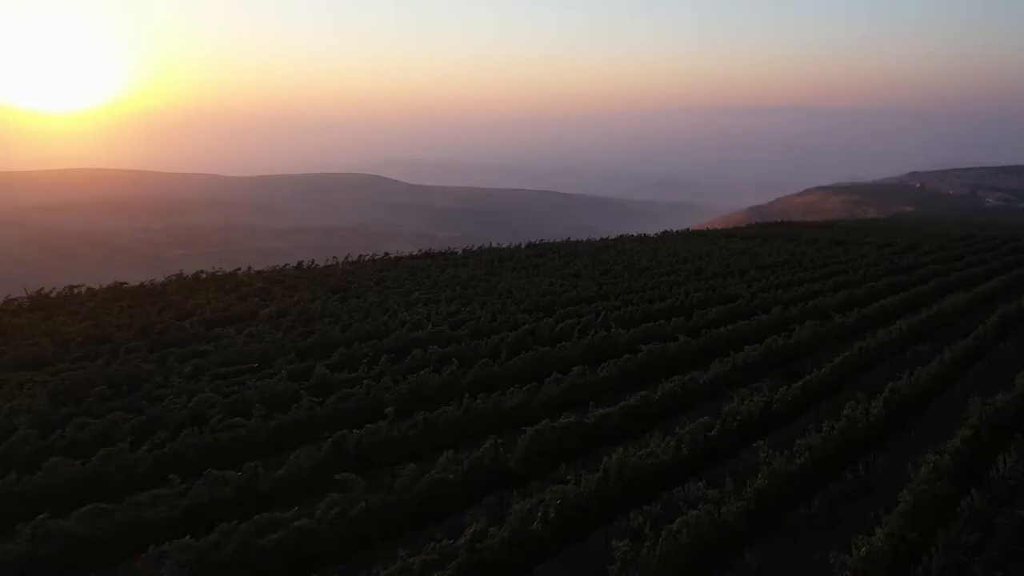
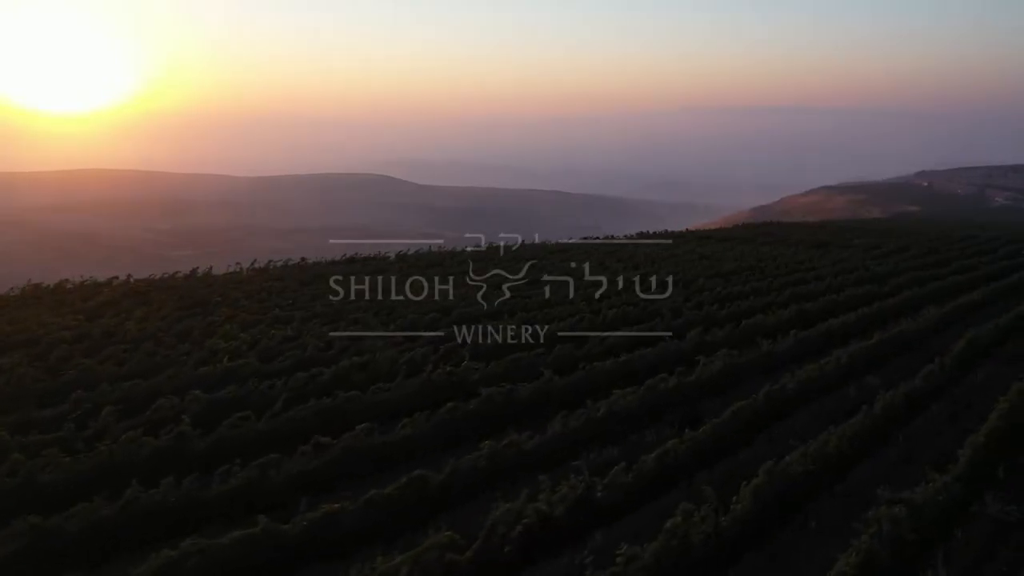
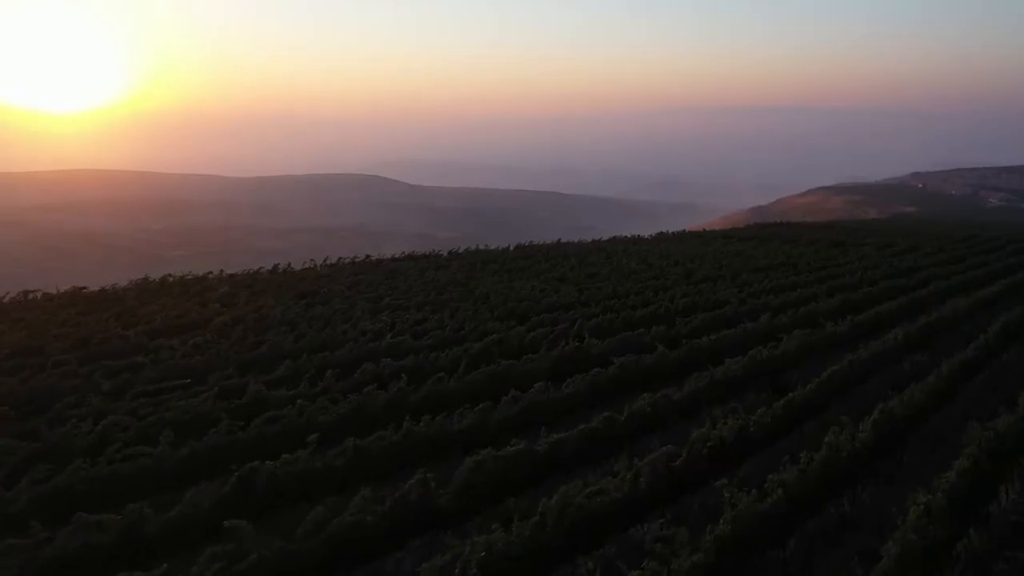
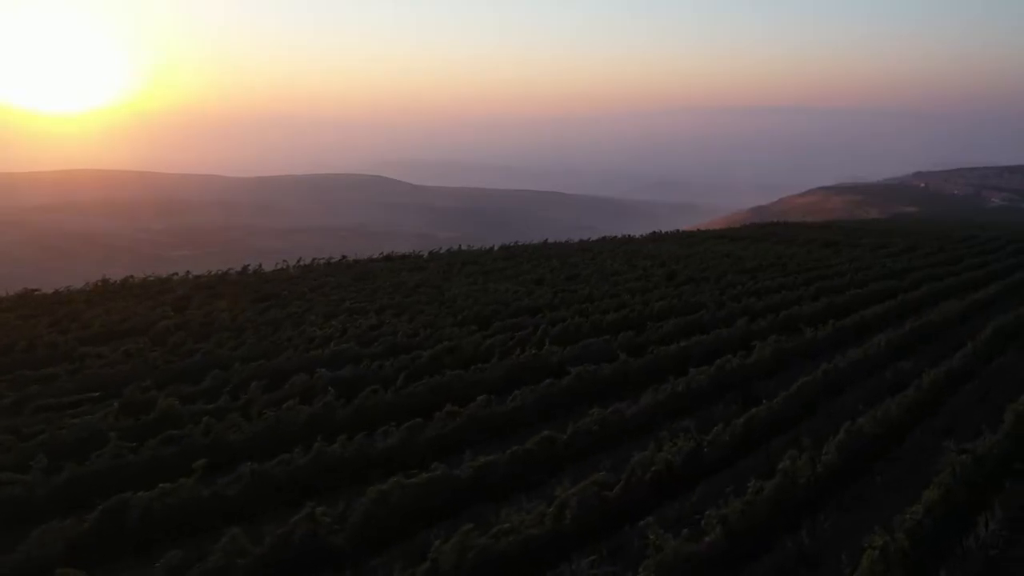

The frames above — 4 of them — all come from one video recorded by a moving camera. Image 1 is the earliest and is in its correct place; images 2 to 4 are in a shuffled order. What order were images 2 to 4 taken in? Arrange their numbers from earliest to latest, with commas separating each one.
3, 4, 2
